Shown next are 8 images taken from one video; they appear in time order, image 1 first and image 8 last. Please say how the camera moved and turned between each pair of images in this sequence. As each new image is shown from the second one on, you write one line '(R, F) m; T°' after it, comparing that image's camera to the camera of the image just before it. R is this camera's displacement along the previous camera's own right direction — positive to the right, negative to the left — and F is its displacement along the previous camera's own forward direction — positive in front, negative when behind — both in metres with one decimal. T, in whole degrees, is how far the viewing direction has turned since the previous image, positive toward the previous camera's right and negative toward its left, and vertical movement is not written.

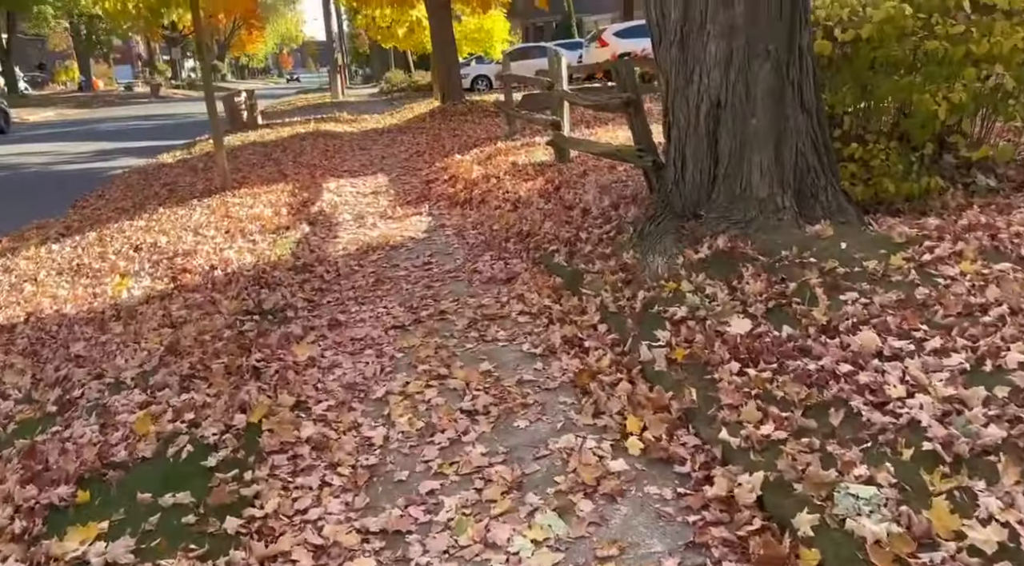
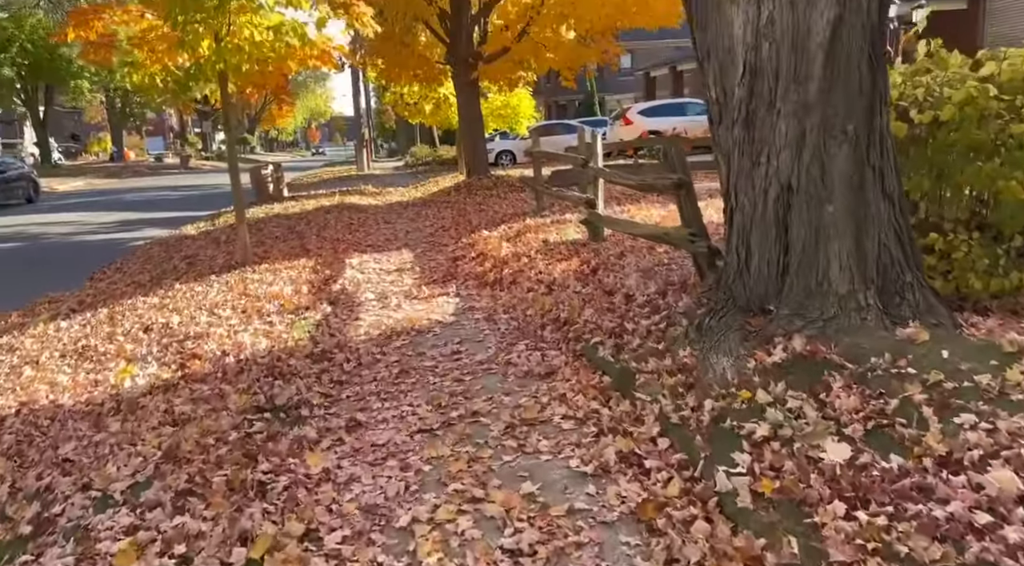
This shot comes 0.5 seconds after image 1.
(-0.1, +0.5) m; -1°
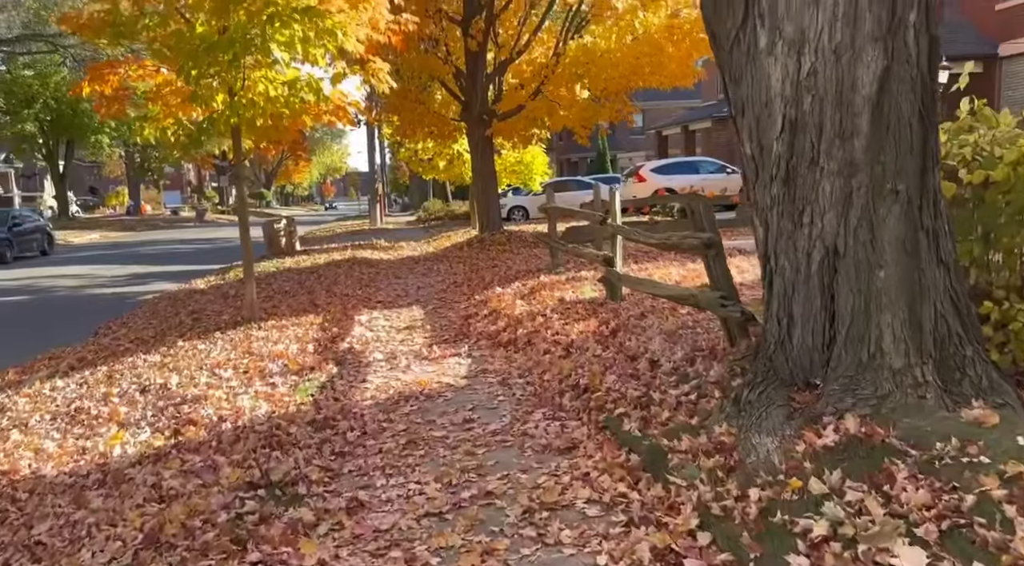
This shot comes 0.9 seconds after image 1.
(0.0, +0.4) m; -1°
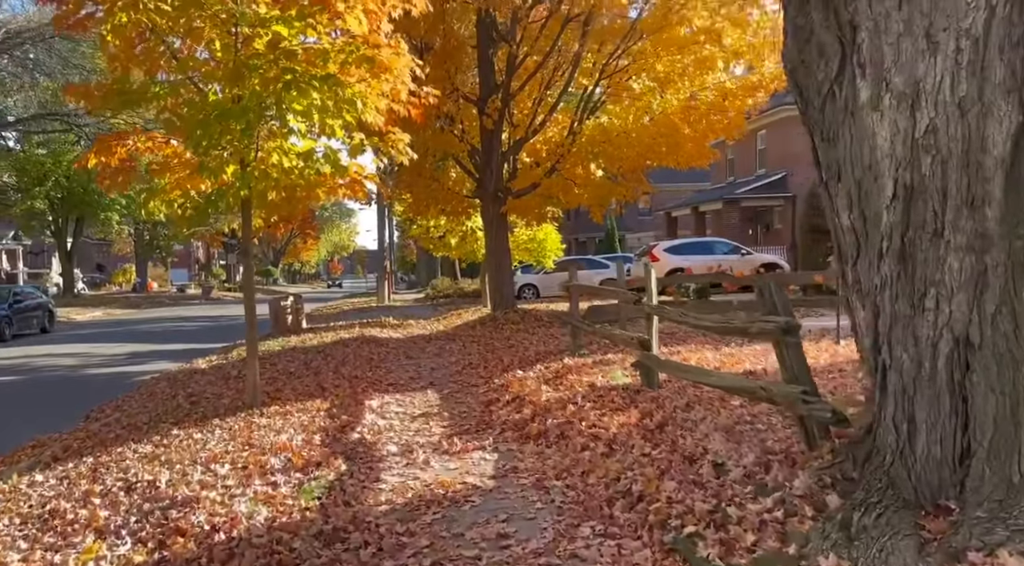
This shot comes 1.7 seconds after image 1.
(-0.2, +0.7) m; 0°
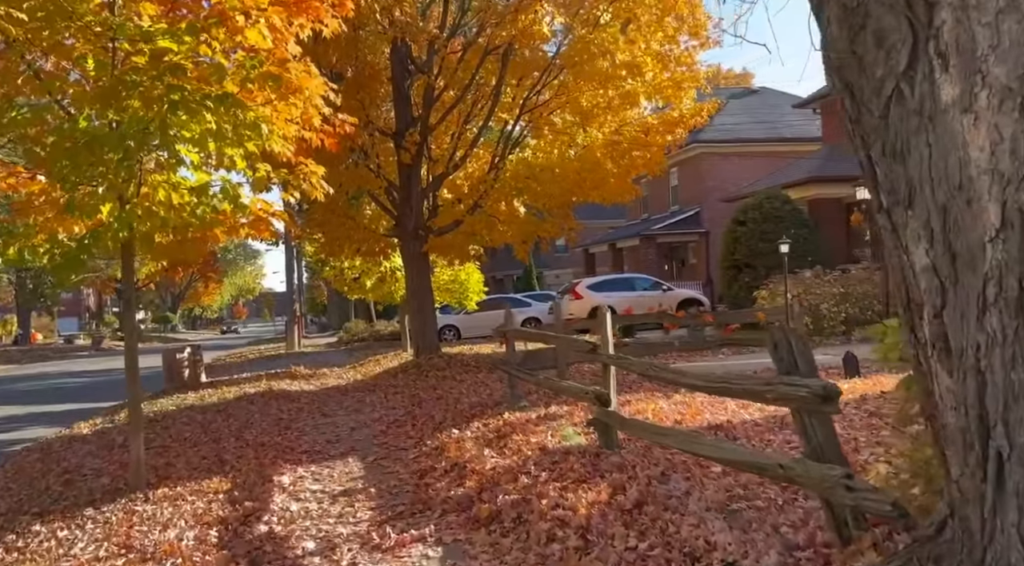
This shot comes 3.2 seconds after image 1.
(-0.2, +1.0) m; +6°
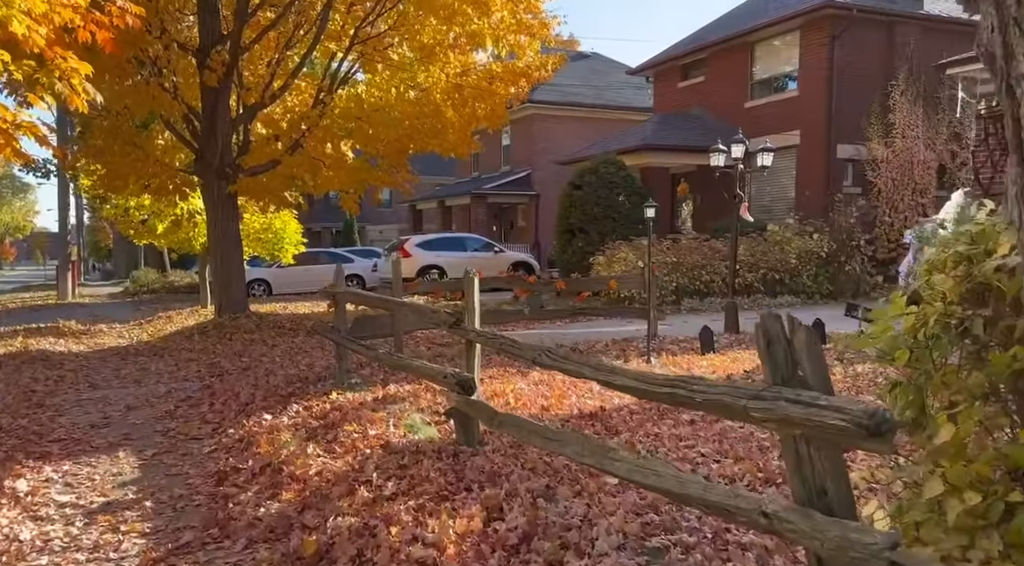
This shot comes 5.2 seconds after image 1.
(-0.2, +1.4) m; +12°
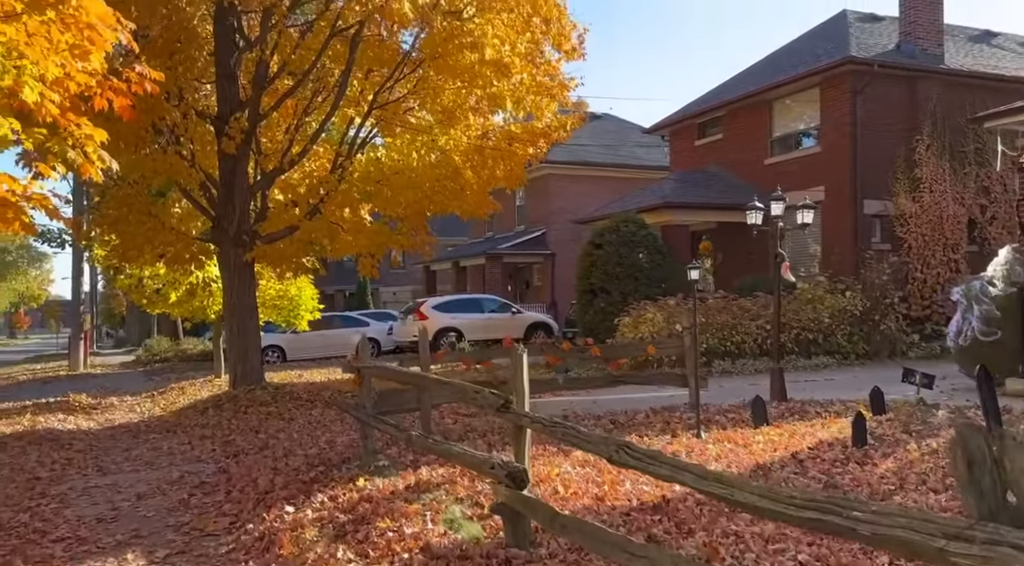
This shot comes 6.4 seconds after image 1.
(-0.2, +0.6) m; -1°
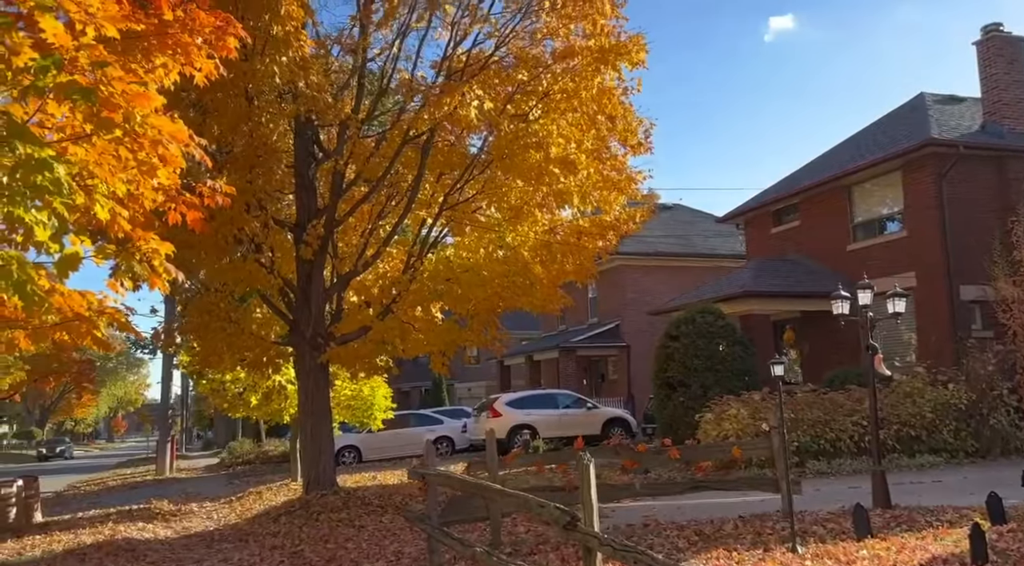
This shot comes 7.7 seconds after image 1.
(+0.1, +0.4) m; -5°
